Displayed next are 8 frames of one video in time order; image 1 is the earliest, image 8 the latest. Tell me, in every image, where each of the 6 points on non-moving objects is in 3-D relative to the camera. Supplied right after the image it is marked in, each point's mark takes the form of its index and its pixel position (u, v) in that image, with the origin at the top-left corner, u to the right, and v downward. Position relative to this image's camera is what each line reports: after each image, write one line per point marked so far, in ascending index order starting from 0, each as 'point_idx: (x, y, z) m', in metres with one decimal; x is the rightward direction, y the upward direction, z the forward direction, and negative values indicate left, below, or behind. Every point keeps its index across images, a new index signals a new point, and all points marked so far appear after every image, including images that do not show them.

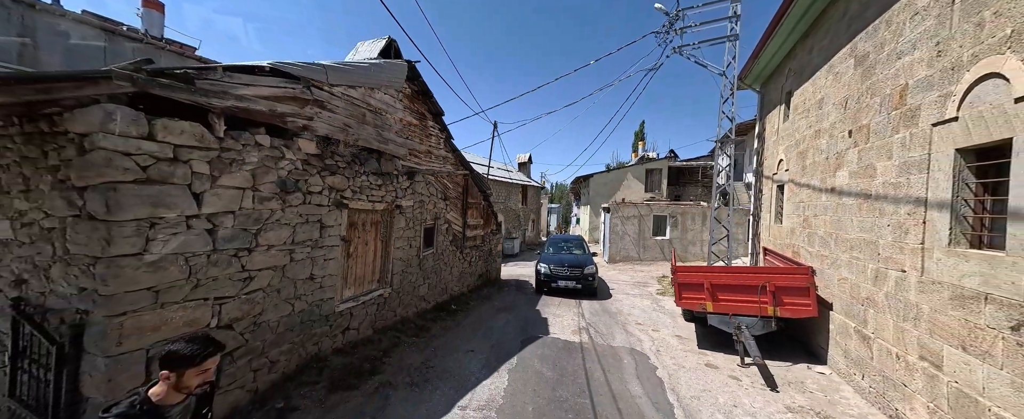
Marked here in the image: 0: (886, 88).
0: (+4.1, +1.3, +3.6) m
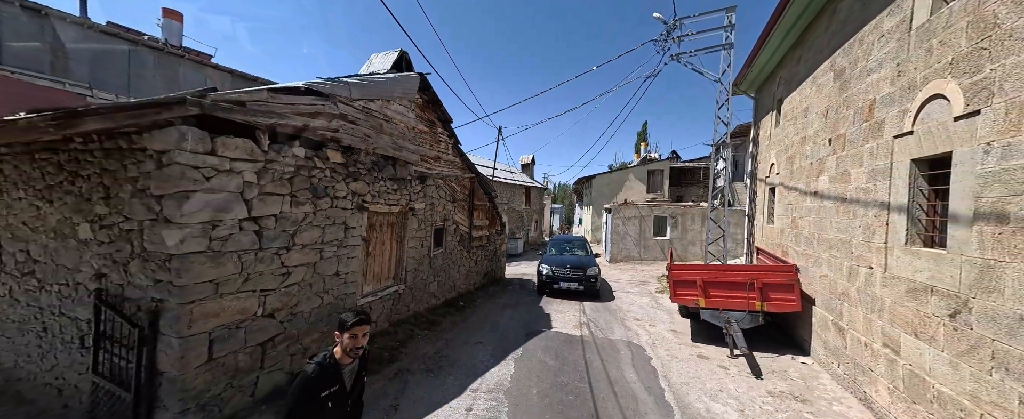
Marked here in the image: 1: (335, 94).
0: (+4.2, +1.3, +3.9) m
1: (-2.1, +1.4, +3.9) m
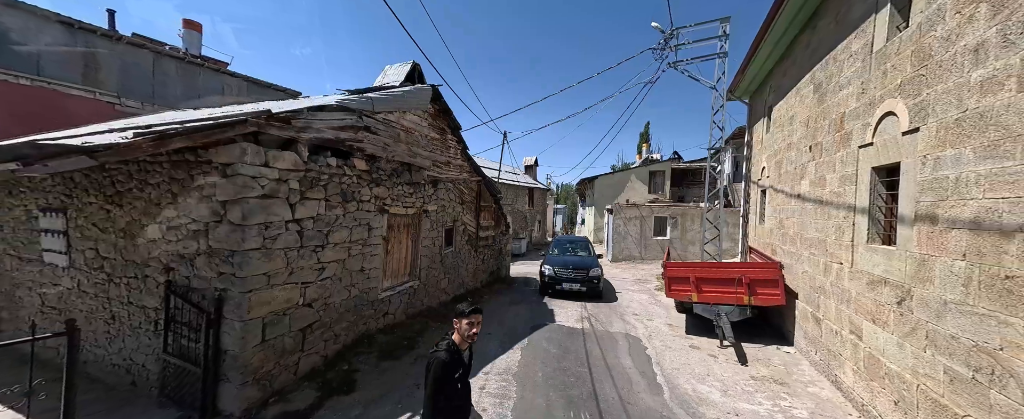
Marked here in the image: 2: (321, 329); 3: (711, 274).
0: (+4.3, +1.3, +4.3) m
1: (-2.0, +1.4, +4.3) m
2: (-2.3, -1.4, +3.9) m
3: (+3.5, -1.1, +5.6) m
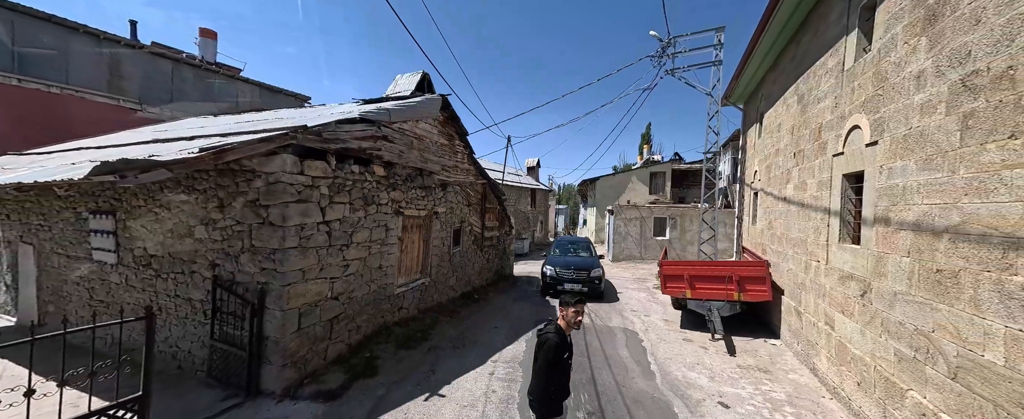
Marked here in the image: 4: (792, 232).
0: (+4.3, +1.2, +4.7) m
1: (-1.9, +1.3, +4.8) m
2: (-2.2, -1.5, +4.3) m
3: (+3.6, -1.2, +6.0) m
4: (+4.5, -0.4, +5.2) m
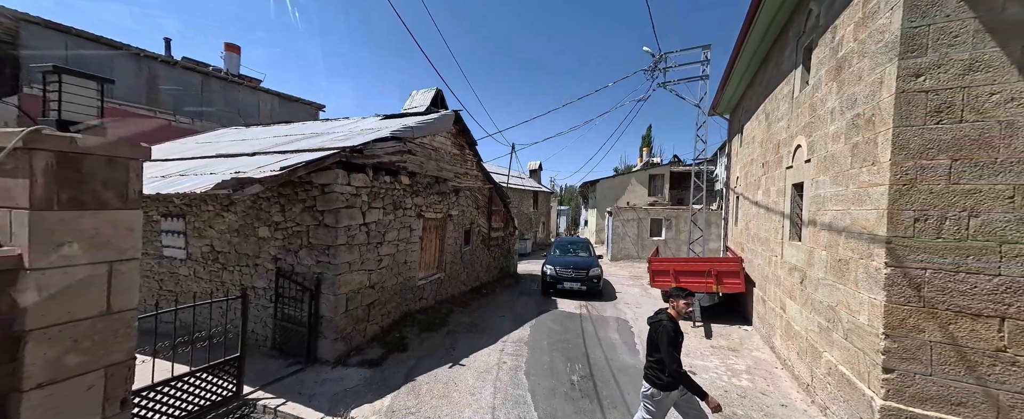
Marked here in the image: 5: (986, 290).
0: (+4.4, +1.2, +5.5) m
1: (-1.8, +1.3, +5.6) m
2: (-2.1, -1.5, +5.2) m
3: (+3.7, -1.2, +6.8) m
4: (+4.6, -0.4, +6.0) m
5: (+3.3, -0.5, +2.2) m
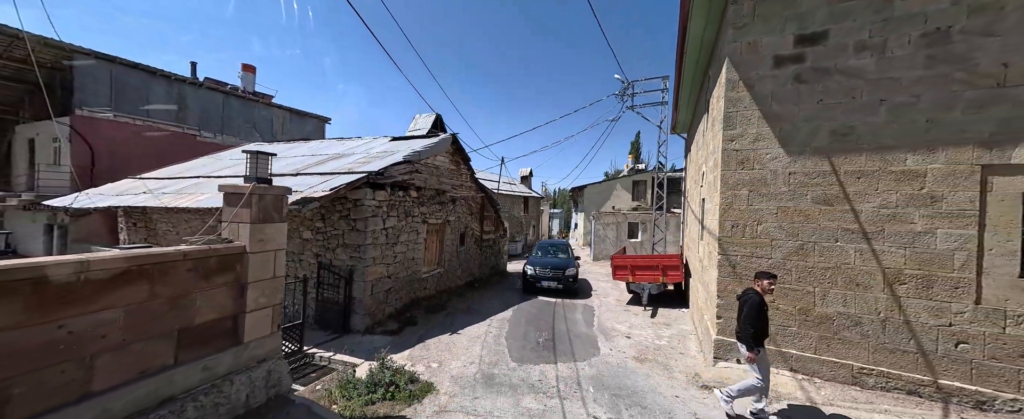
0: (+4.1, +1.0, +7.2) m
1: (-2.1, +1.1, +7.2) m
2: (-2.4, -1.7, +6.7) m
3: (+3.3, -1.4, +8.5) m
4: (+4.3, -0.6, +7.7) m
5: (+3.0, -0.7, +3.8) m
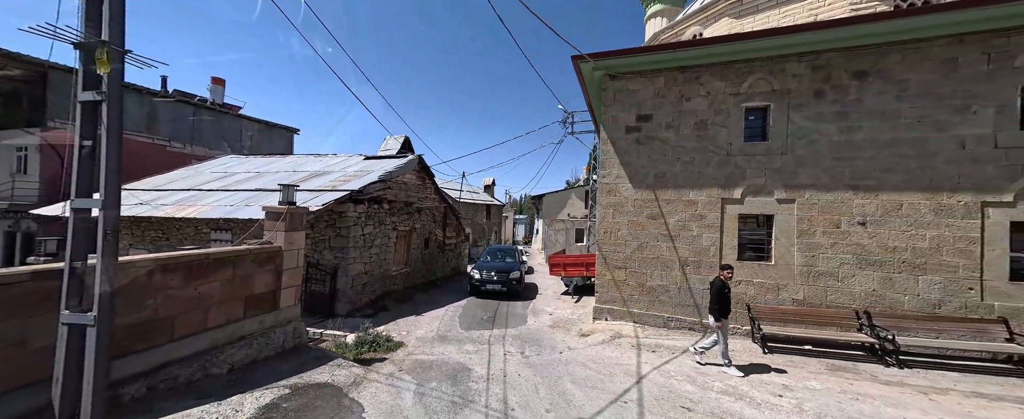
0: (+2.8, +0.7, +9.5) m
1: (-3.4, +0.8, +8.9) m
2: (-3.7, -2.0, +8.3) m
3: (+1.9, -1.7, +10.7) m
4: (+2.9, -0.9, +10.0) m
5: (+2.1, -0.9, +6.1) m
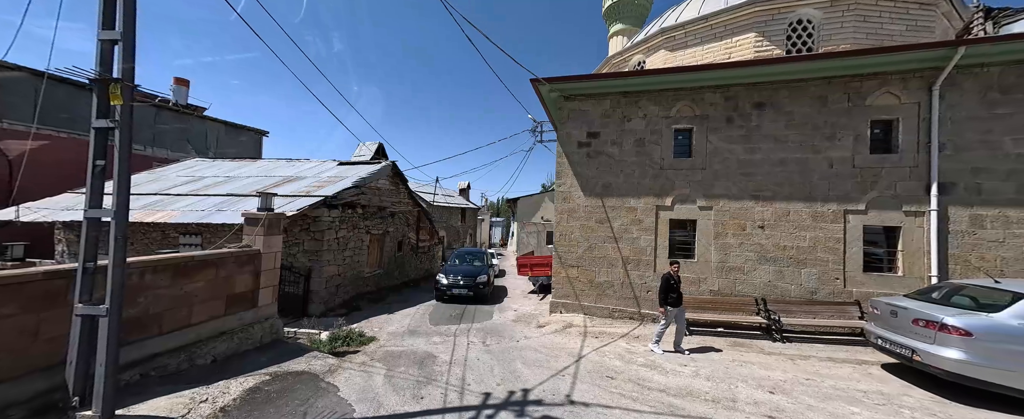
0: (+1.8, +0.6, +10.4) m
1: (-4.3, +0.7, +9.3) m
2: (-4.5, -2.1, +8.7) m
3: (+0.8, -1.9, +11.5) m
4: (+1.9, -1.0, +10.9) m
5: (+1.3, -1.0, +6.9) m
